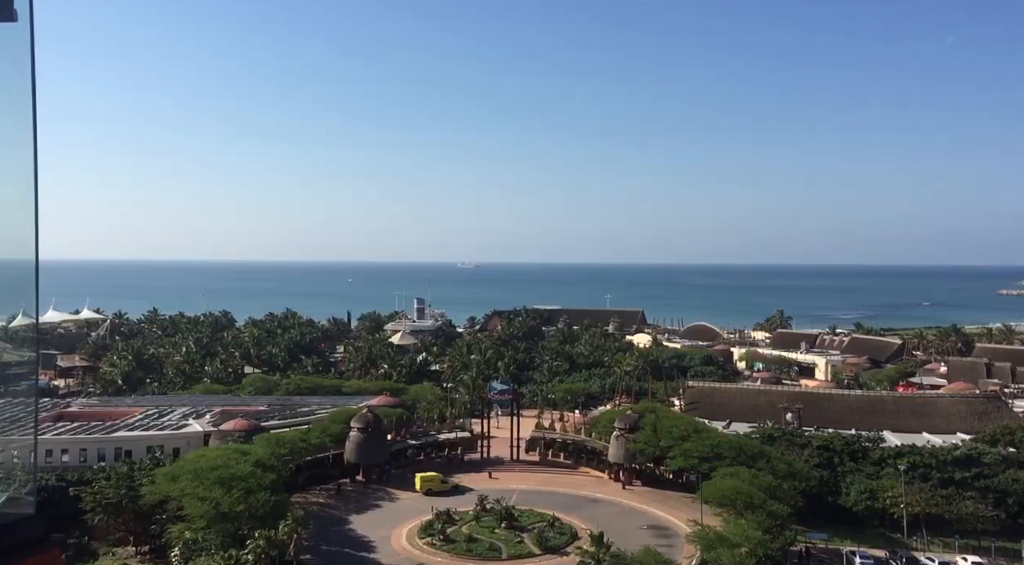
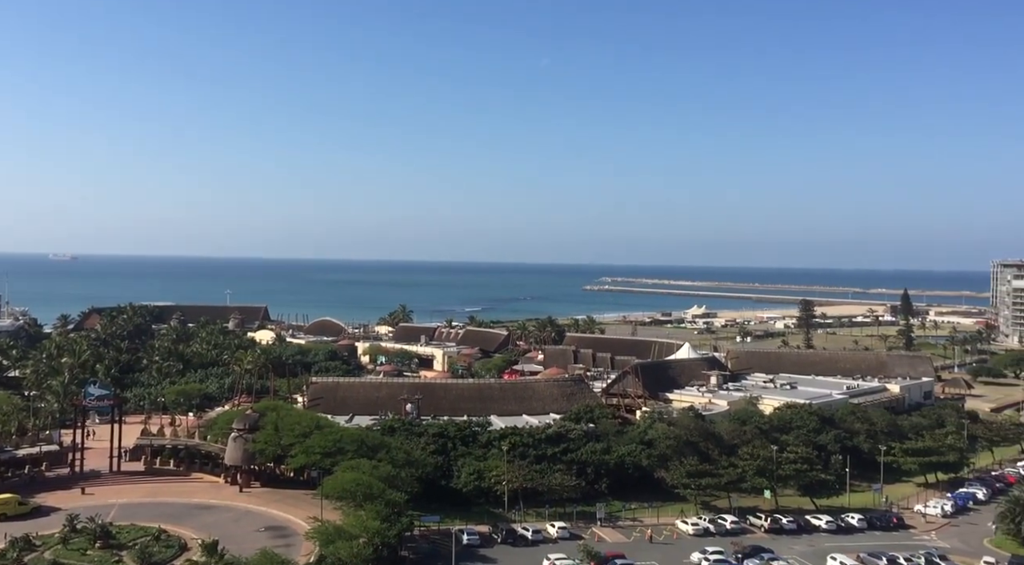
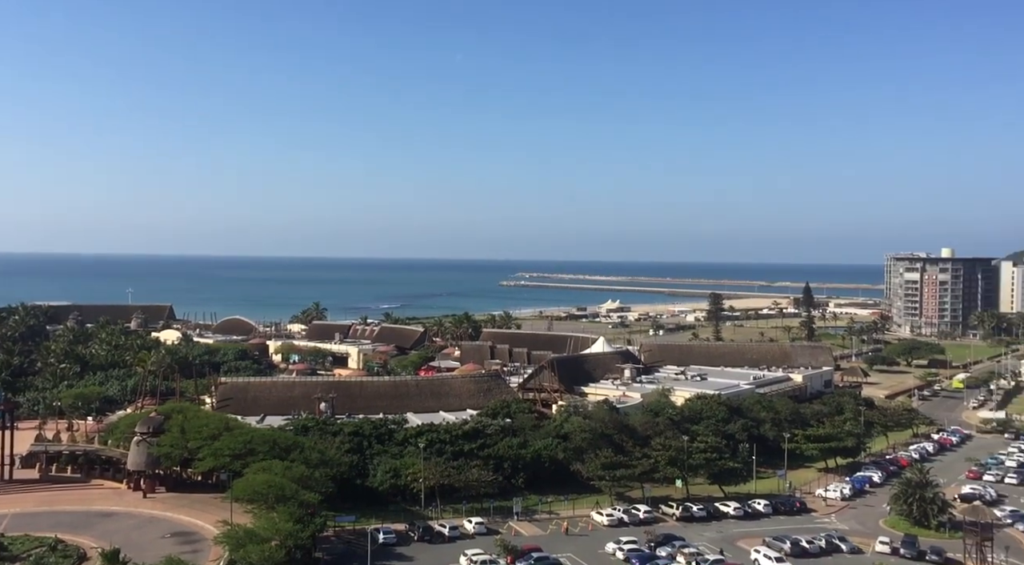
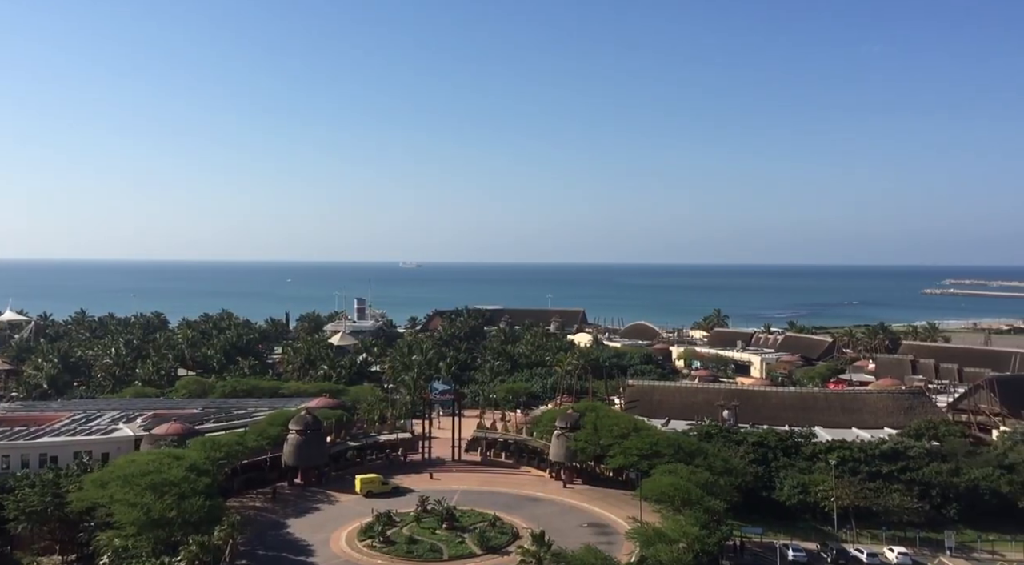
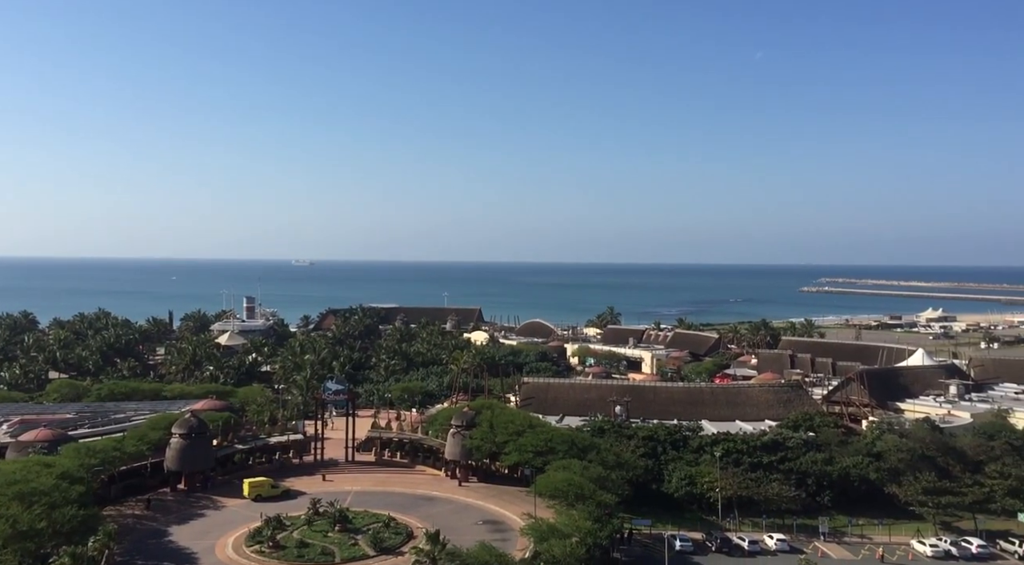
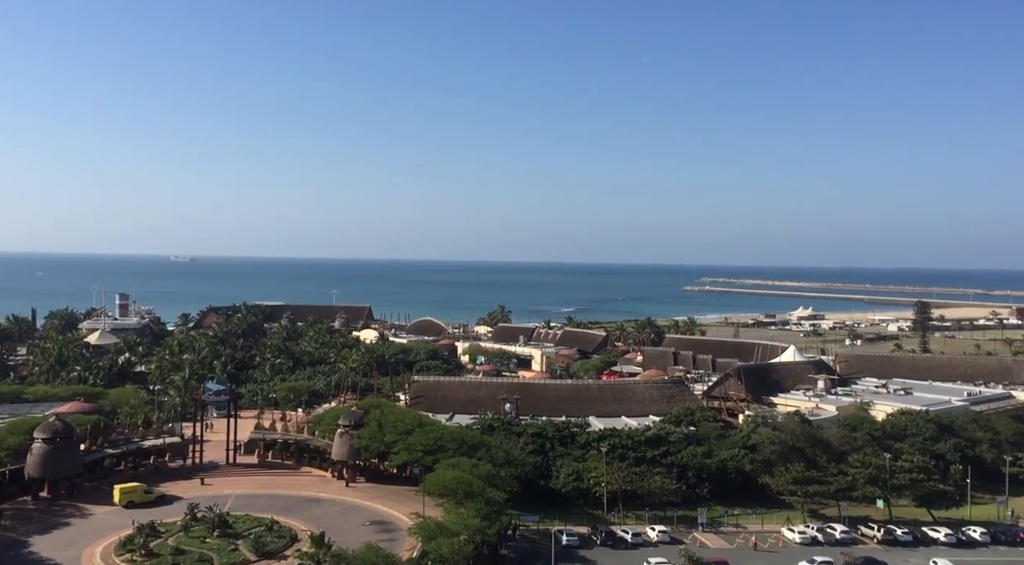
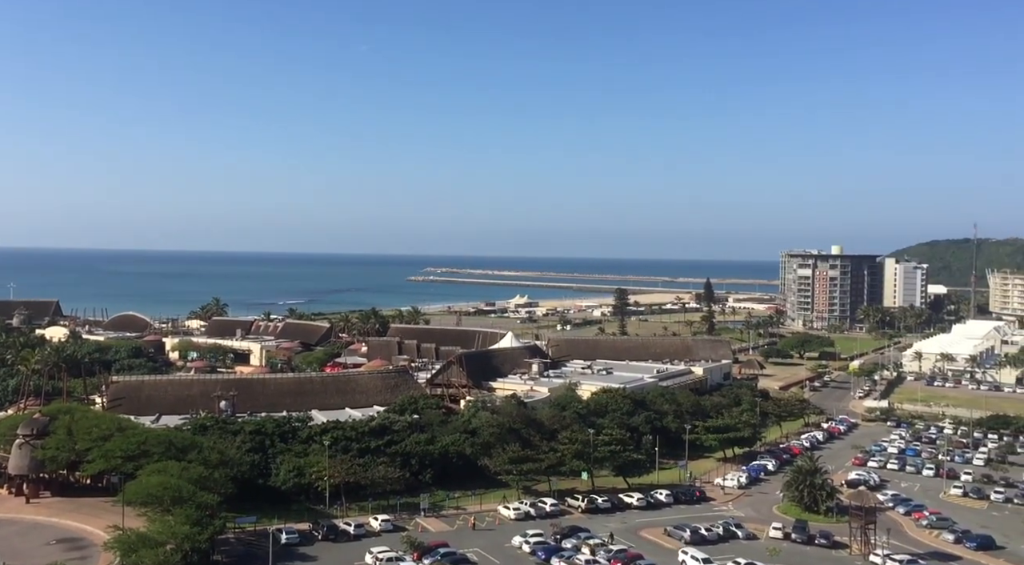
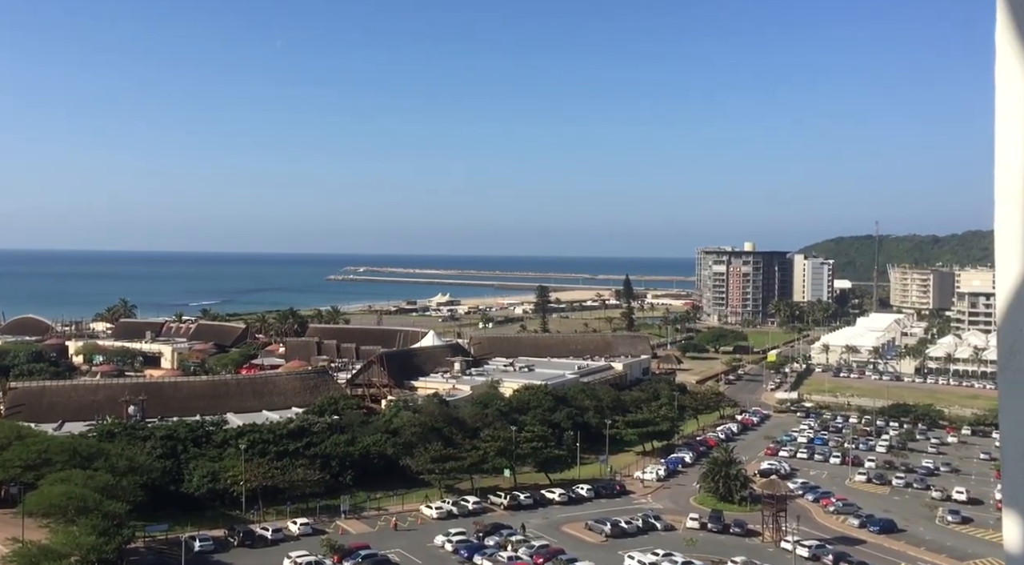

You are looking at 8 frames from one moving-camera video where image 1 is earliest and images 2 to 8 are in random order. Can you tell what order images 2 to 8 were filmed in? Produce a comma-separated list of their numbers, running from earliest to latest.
4, 5, 6, 2, 3, 7, 8
